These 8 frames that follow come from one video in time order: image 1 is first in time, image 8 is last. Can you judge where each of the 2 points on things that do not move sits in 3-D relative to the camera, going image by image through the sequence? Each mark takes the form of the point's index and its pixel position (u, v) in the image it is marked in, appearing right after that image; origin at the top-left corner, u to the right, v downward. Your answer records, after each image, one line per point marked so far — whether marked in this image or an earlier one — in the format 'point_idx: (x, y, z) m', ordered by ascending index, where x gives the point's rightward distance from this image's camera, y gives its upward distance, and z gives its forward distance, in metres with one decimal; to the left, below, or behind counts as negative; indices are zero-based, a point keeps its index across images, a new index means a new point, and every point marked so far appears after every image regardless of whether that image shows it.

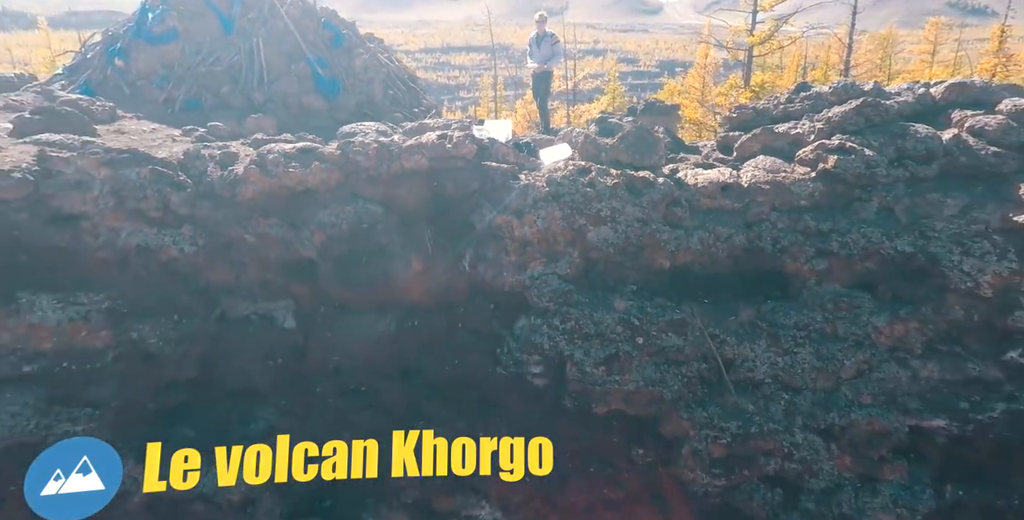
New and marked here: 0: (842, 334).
0: (+3.9, -0.8, +8.0) m
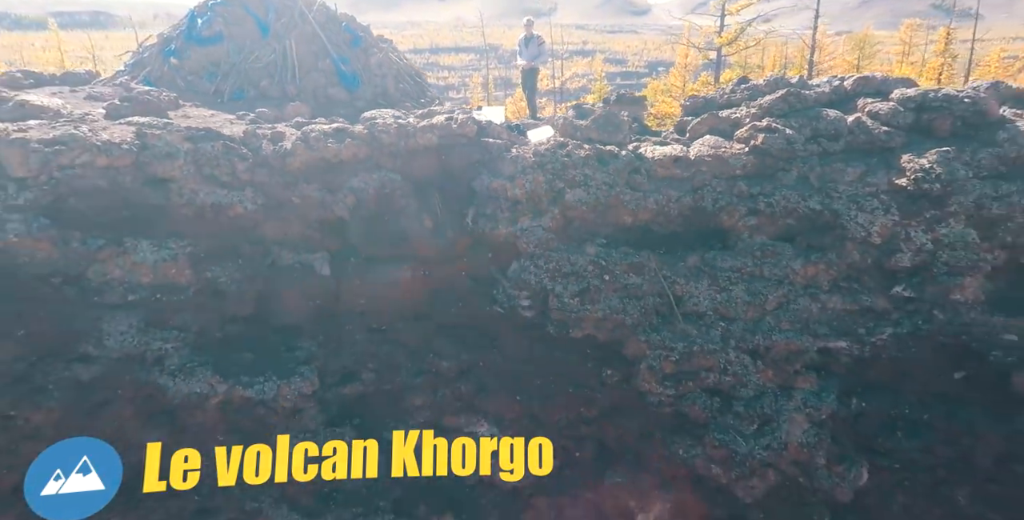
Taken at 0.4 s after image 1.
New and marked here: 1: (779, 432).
0: (+3.8, -0.2, +10.1) m
1: (+3.7, -2.4, +9.7) m
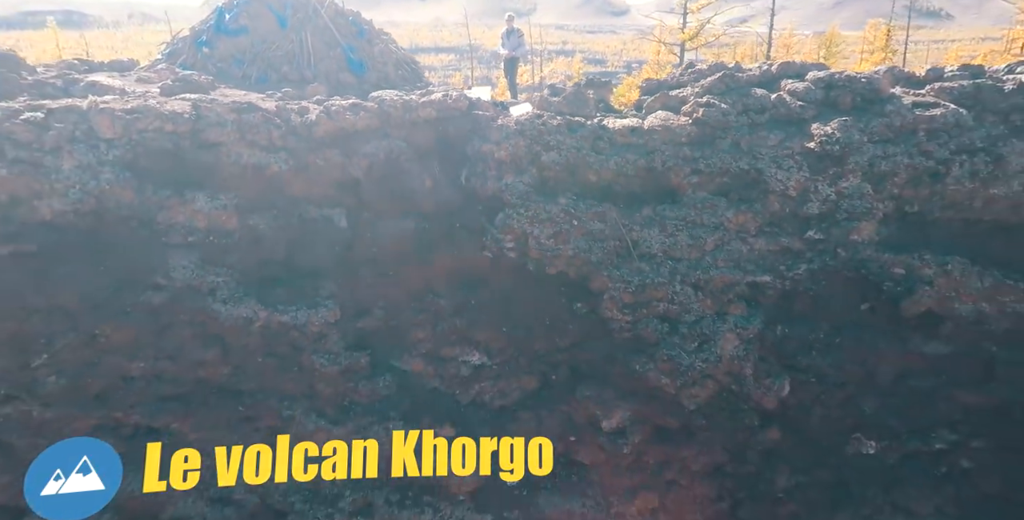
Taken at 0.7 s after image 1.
0: (+3.6, +0.7, +12.5) m
1: (+3.4, -1.5, +12.0) m
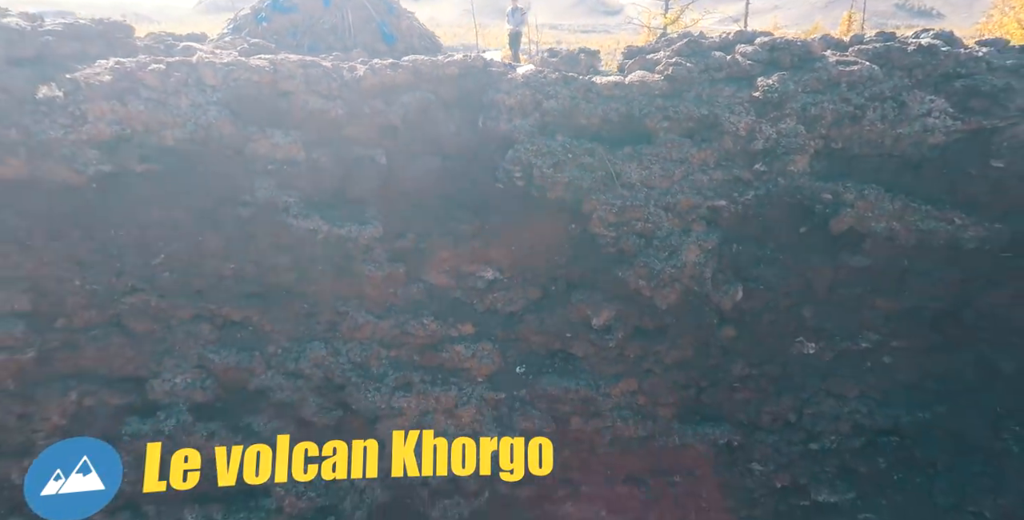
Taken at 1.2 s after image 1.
0: (+3.7, +2.2, +15.6) m
1: (+3.6, +0.1, +15.2) m
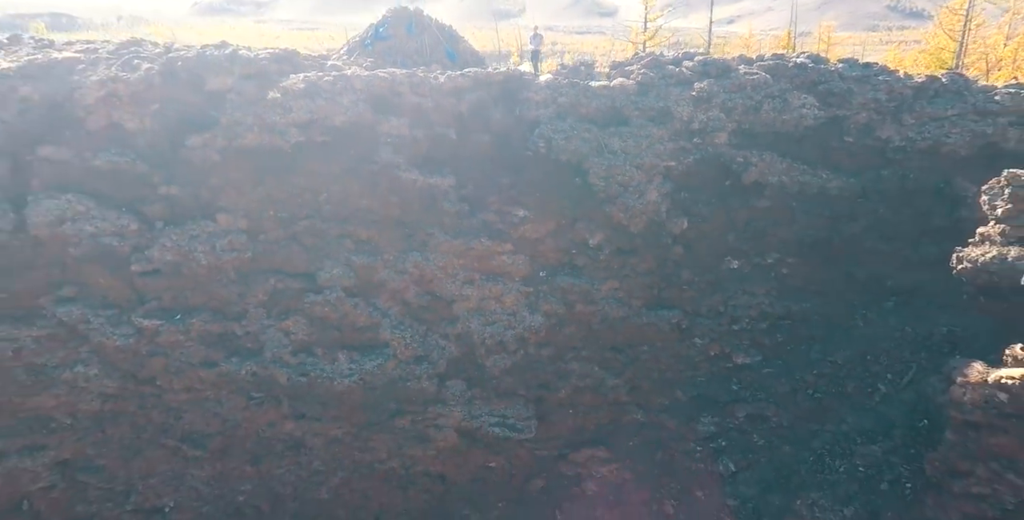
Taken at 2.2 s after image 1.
0: (+4.6, +4.3, +24.2) m
1: (+4.5, +2.1, +23.7) m
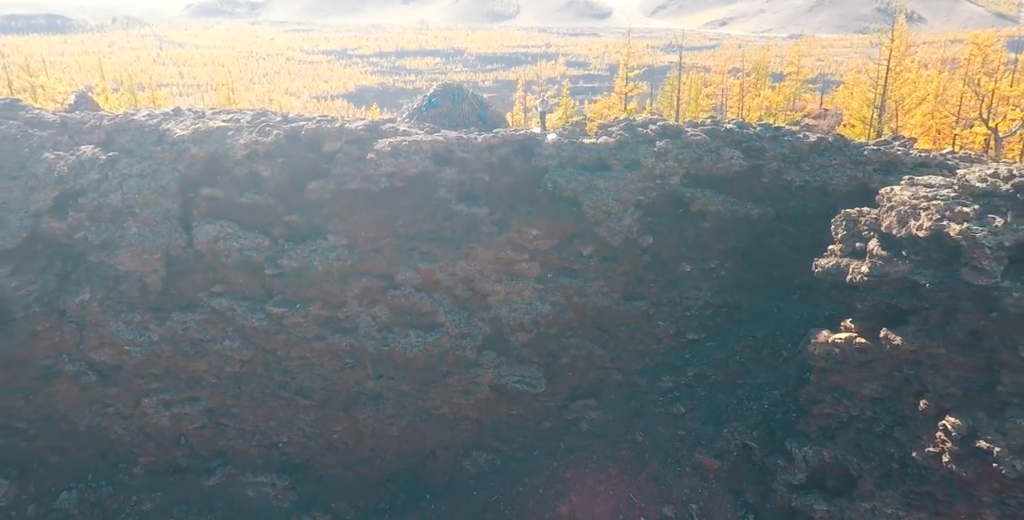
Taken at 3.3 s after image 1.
0: (+5.4, +4.0, +34.2) m
1: (+5.3, +1.8, +33.8) m
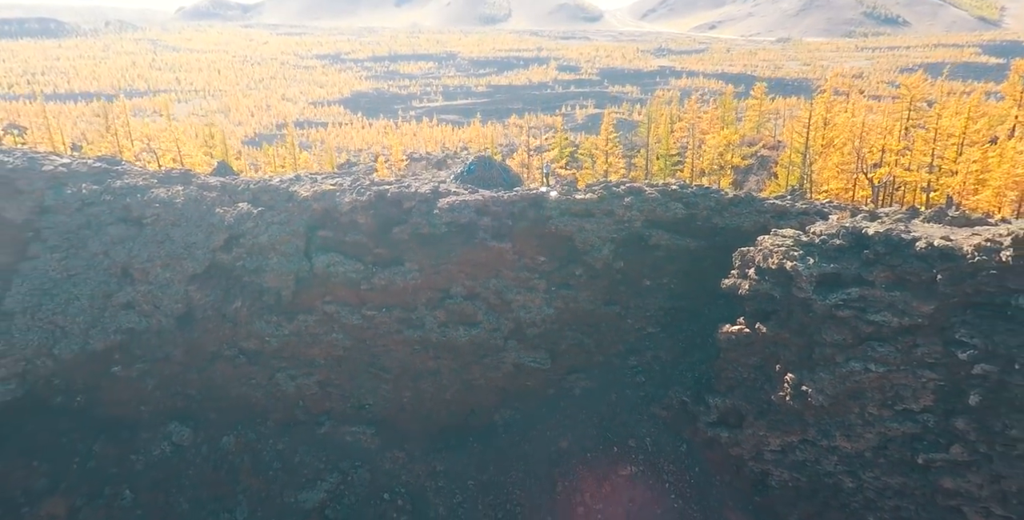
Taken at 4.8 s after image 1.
0: (+6.4, +2.7, +50.1) m
1: (+6.3, +0.6, +49.7) m
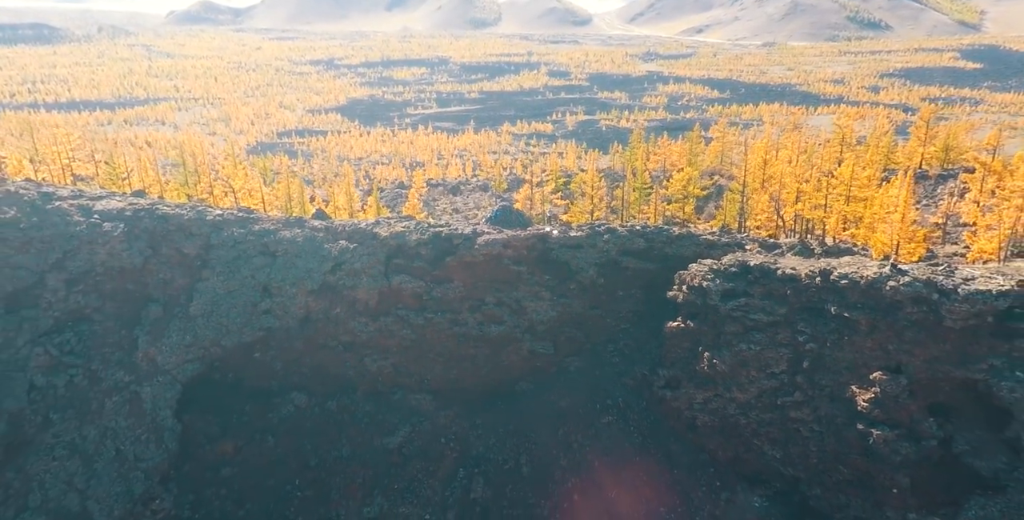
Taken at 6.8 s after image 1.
0: (+7.9, +0.9, +72.2) m
1: (+7.8, -1.2, +71.7) m
